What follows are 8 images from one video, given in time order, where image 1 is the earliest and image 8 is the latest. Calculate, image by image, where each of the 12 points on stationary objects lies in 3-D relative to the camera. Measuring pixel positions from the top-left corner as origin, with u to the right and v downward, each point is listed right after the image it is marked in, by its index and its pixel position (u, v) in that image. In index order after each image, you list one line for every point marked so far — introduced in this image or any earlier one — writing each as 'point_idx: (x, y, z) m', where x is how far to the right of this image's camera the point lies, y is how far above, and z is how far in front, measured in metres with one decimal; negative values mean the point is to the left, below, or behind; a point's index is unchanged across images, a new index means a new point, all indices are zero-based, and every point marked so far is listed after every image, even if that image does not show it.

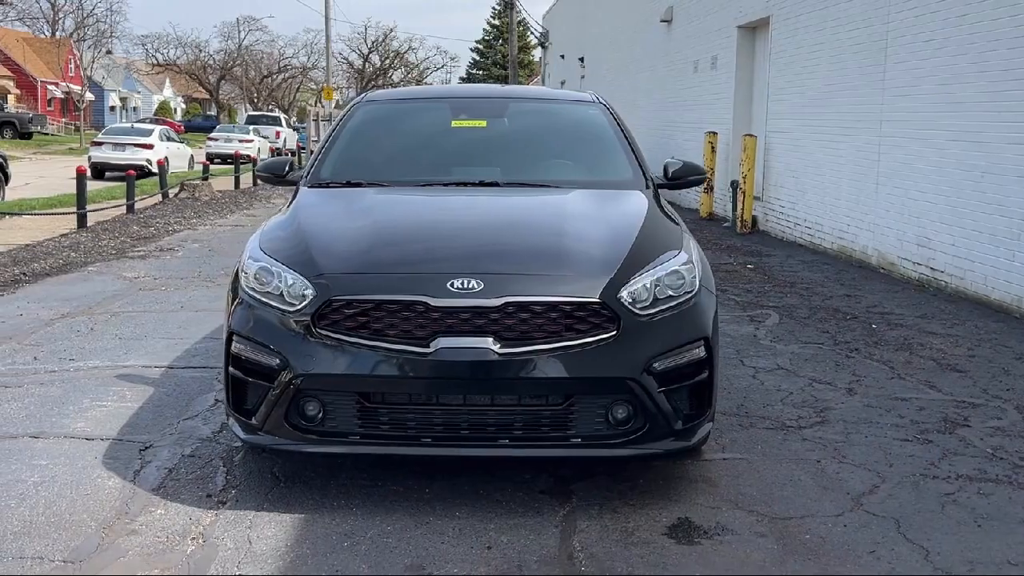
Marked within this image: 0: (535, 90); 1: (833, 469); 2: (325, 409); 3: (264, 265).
0: (+0.2, +1.1, +6.0) m
1: (+1.4, -0.8, +4.5) m
2: (-0.7, -0.4, +3.9) m
3: (-1.0, +0.1, +4.1) m
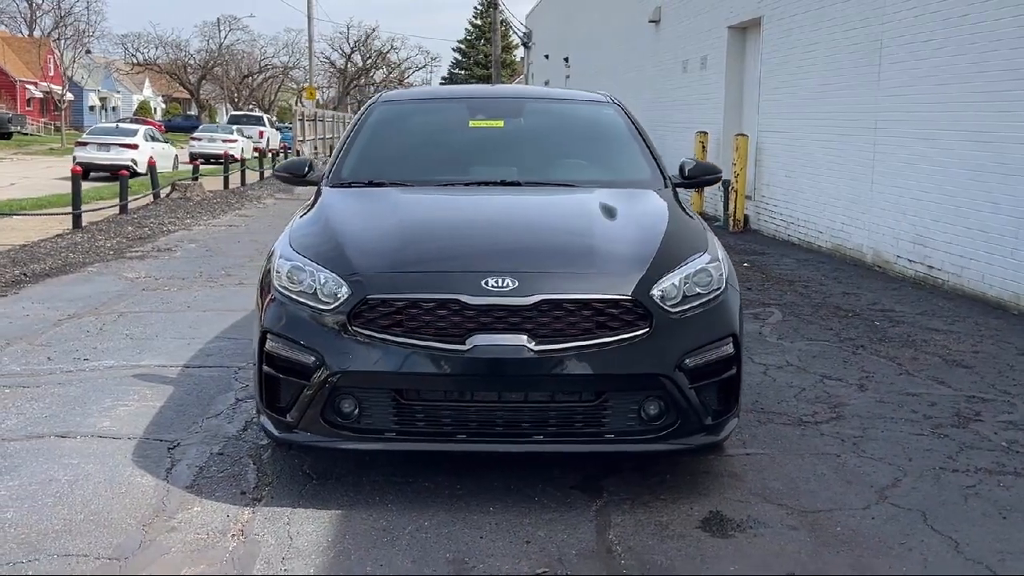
0: (+0.2, +1.1, +6.1) m
1: (+1.5, -0.8, +4.6) m
2: (-0.5, -0.4, +3.9) m
3: (-0.8, +0.1, +4.1) m
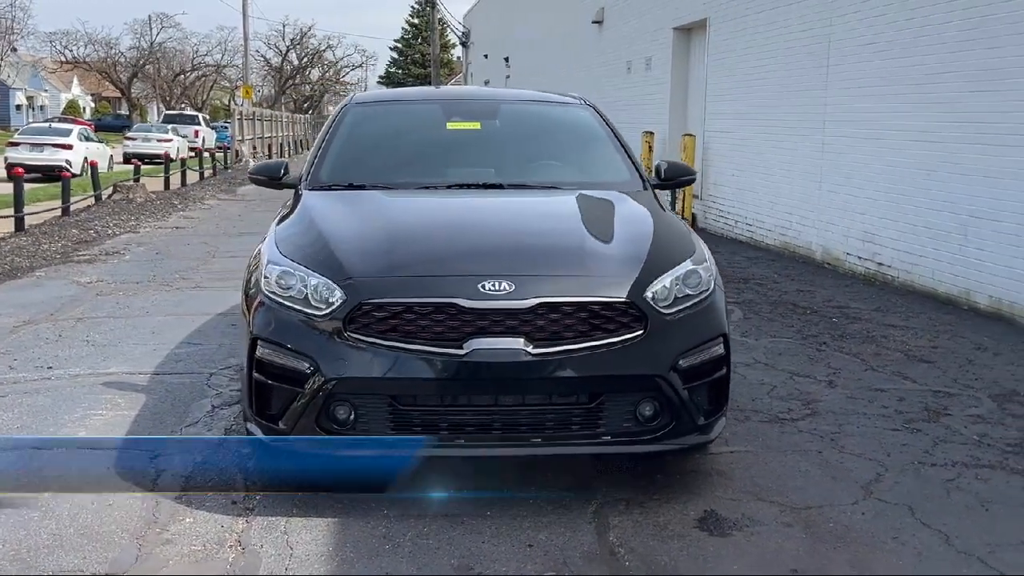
0: (+0.1, +1.1, +6.1) m
1: (+1.4, -0.8, +4.7) m
2: (-0.6, -0.5, +3.9) m
3: (-0.9, +0.1, +4.1) m
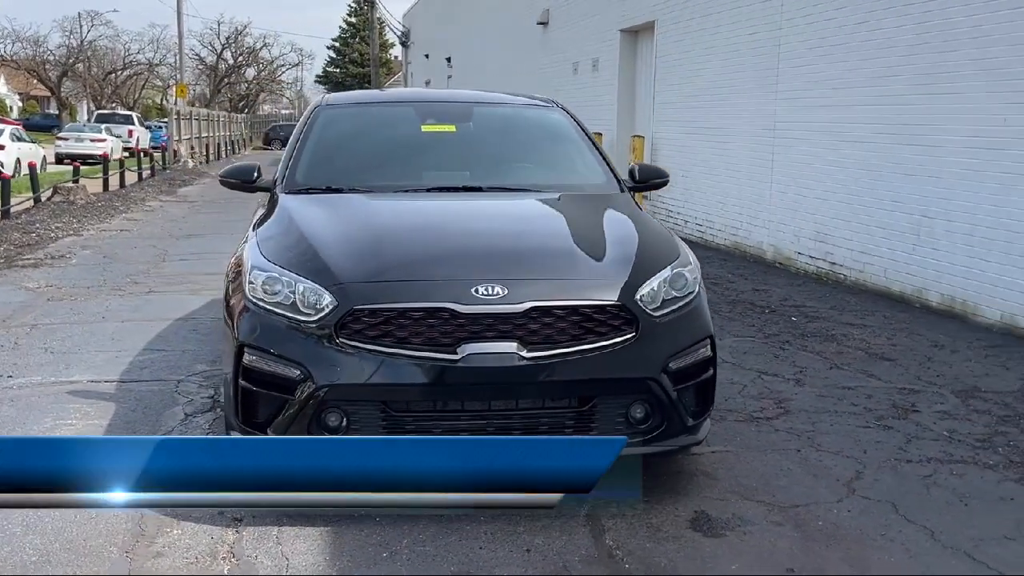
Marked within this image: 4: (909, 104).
0: (-0.1, +1.1, +6.1) m
1: (+1.4, -0.8, +4.7) m
2: (-0.6, -0.5, +3.8) m
3: (-0.9, +0.1, +4.0) m
4: (+3.4, +1.6, +9.0) m
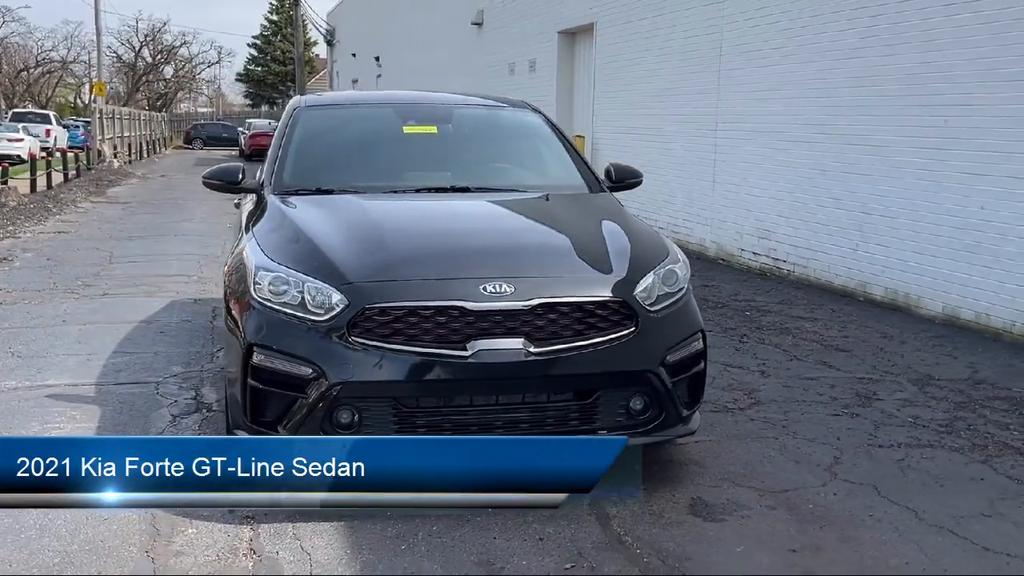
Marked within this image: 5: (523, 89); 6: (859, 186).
0: (-0.2, +1.1, +6.2) m
1: (+1.3, -0.7, +5.0) m
2: (-0.6, -0.5, +3.9) m
3: (-0.9, 0.0, +4.1) m
4: (+3.0, +1.6, +9.4) m
5: (+0.2, +3.6, +19.2) m
6: (+3.0, +0.9, +9.2) m
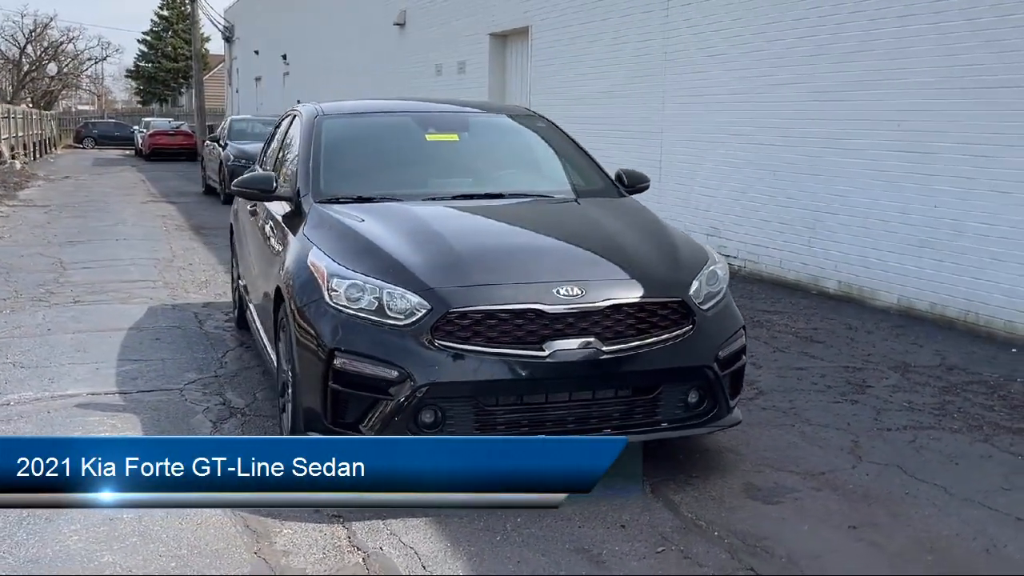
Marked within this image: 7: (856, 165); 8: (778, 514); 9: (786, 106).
0: (-0.2, +1.1, +6.3) m
1: (+1.5, -0.7, +5.3) m
2: (-0.3, -0.5, +4.1) m
3: (-0.6, 0.0, +4.2) m
4: (+2.7, +1.7, +9.8) m
5: (-1.1, +3.6, +19.4) m
6: (+2.7, +0.9, +9.7) m
7: (+3.0, +1.1, +9.2) m
8: (+1.0, -0.9, +4.1) m
9: (+2.5, +1.8, +10.5) m
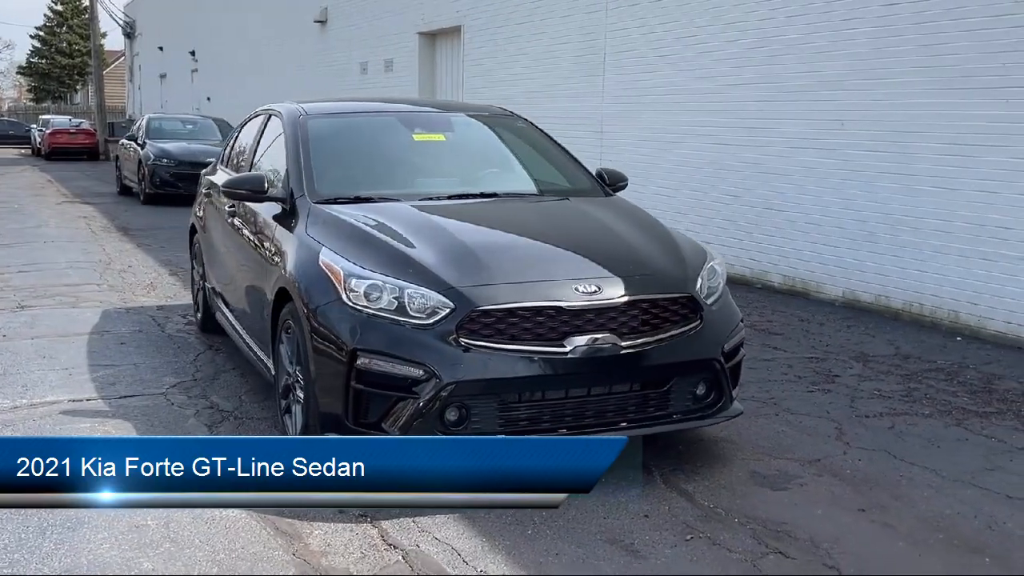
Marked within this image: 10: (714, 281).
0: (-0.3, +1.1, +6.4) m
1: (+1.5, -0.7, +5.5) m
2: (-0.2, -0.5, +4.1) m
3: (-0.6, 0.0, +4.2) m
4: (+2.2, +1.7, +10.1) m
5: (-2.4, +3.6, +19.3) m
6: (+2.3, +1.0, +10.0) m
7: (+2.6, +1.1, +9.5) m
8: (+1.1, -0.9, +4.3) m
9: (+1.9, +1.8, +10.7) m
10: (+0.9, 0.0, +4.7) m
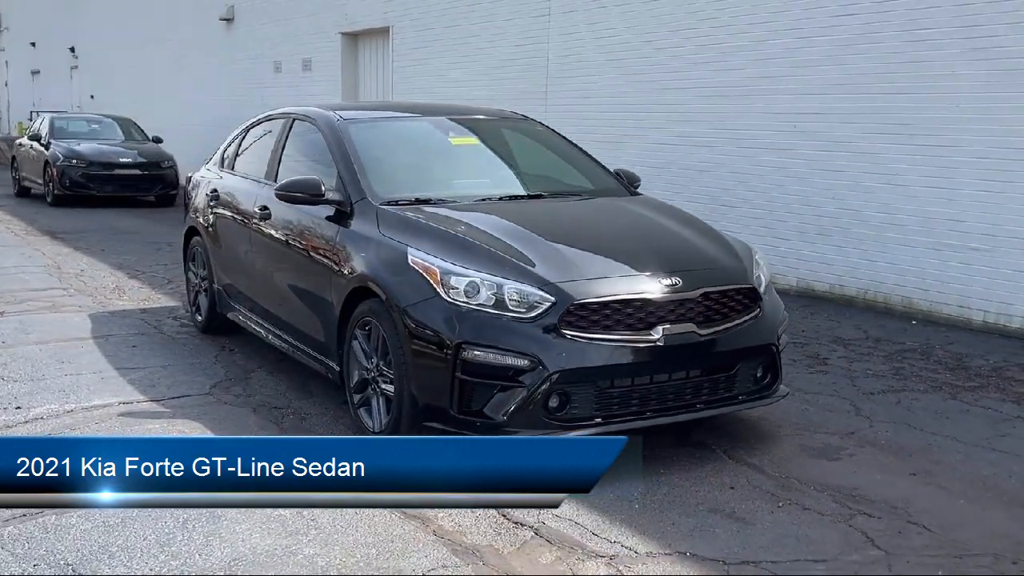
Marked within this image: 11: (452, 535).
0: (-0.2, +1.1, +6.6) m
1: (+1.7, -0.6, +6.0) m
2: (+0.2, -0.5, +4.4) m
3: (-0.2, 0.0, +4.5) m
4: (+1.8, +1.8, +10.7) m
5: (-3.9, +3.6, +19.2) m
6: (+1.9, +1.1, +10.6) m
7: (+2.3, +1.2, +10.1) m
8: (+1.5, -0.8, +4.7) m
9: (+1.5, +1.9, +11.2) m
10: (+1.2, +0.1, +5.1) m
11: (-0.2, -0.9, +3.9) m
